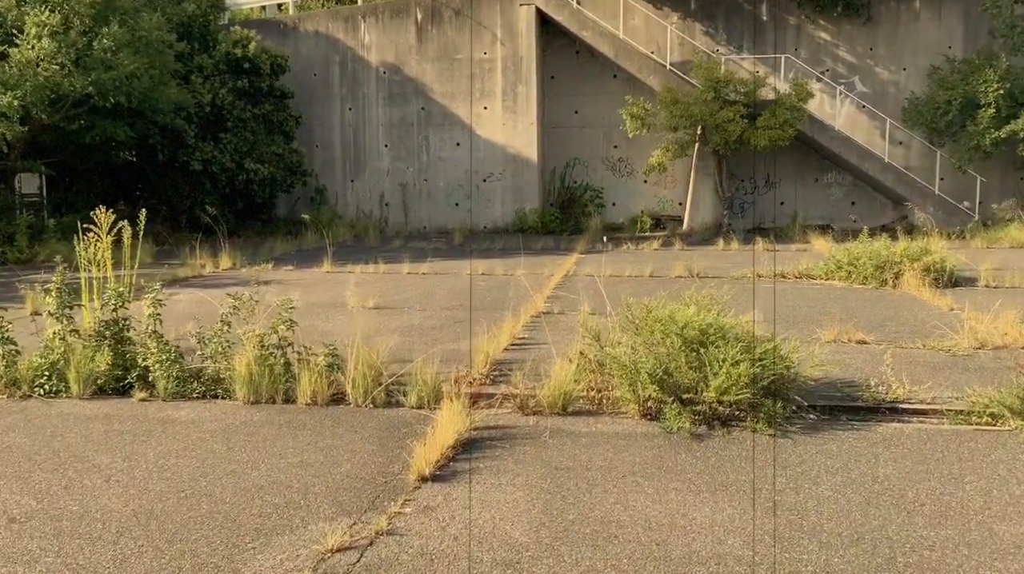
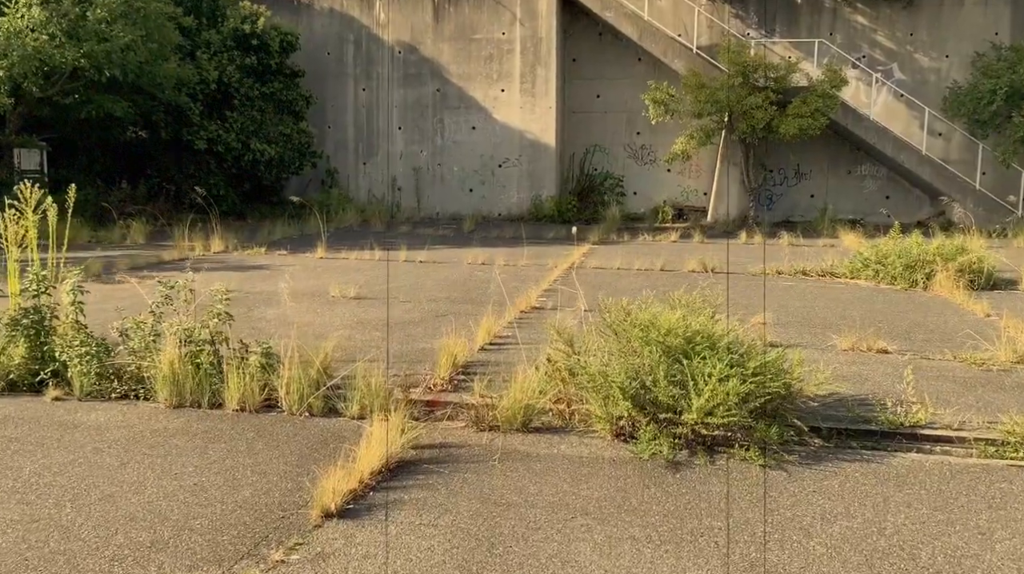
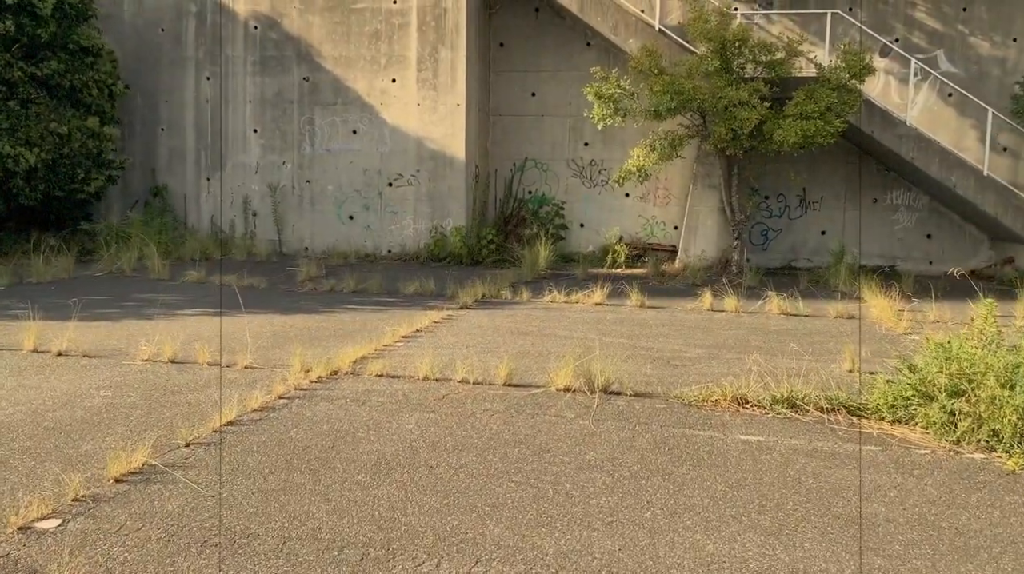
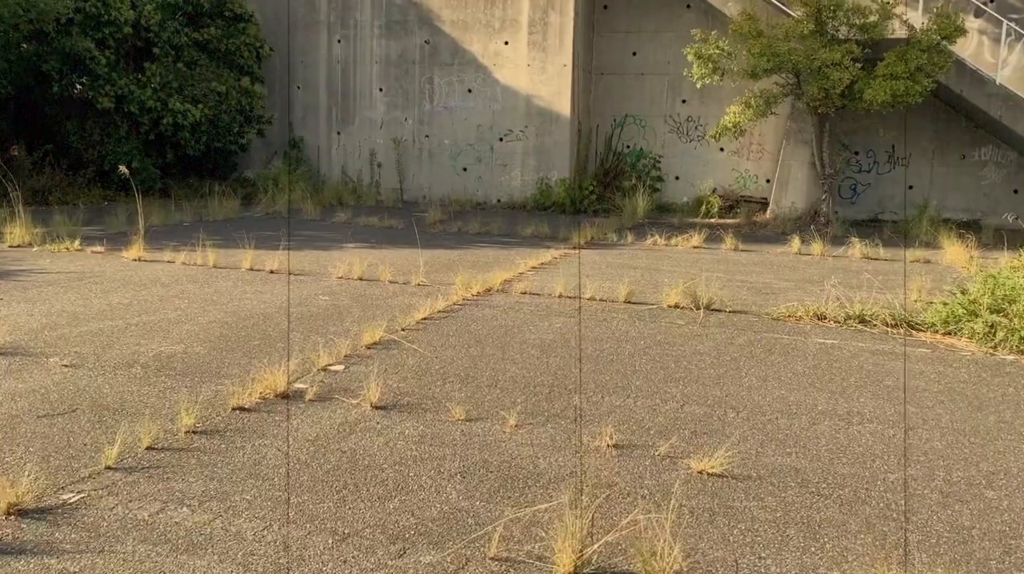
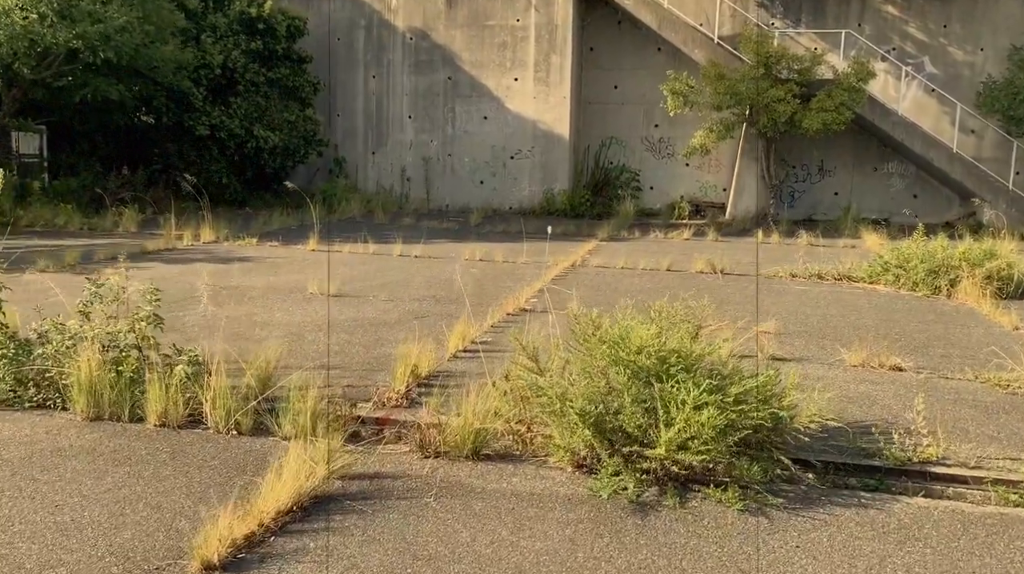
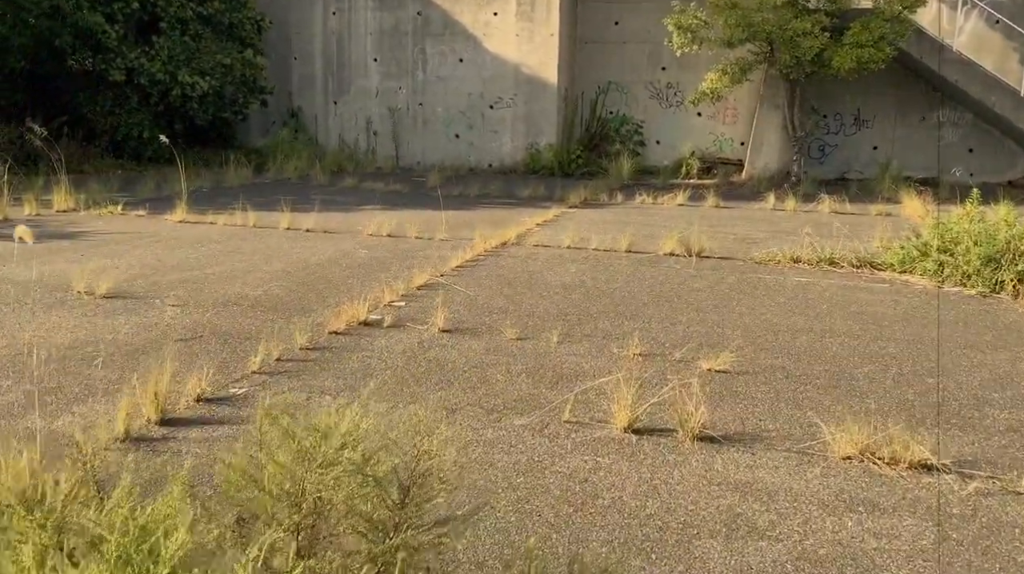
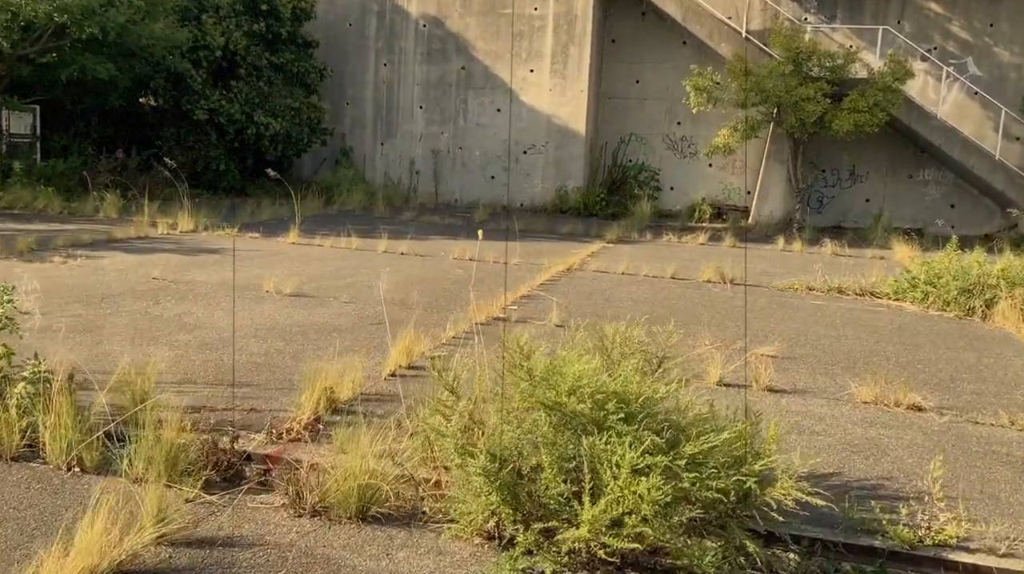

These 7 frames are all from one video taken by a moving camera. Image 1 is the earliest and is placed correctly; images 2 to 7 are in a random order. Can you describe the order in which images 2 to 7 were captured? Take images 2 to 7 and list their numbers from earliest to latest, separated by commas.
2, 5, 7, 6, 4, 3
